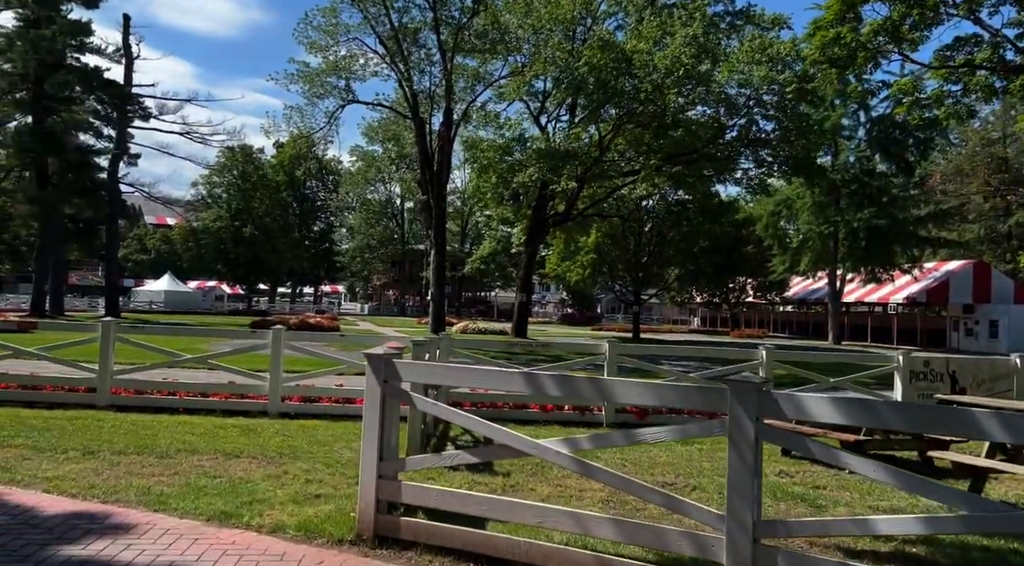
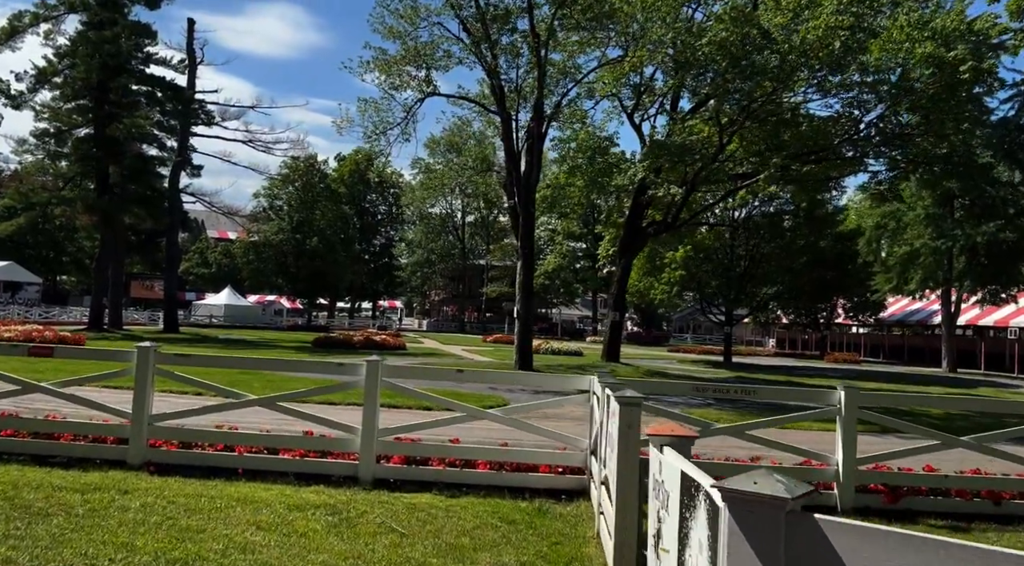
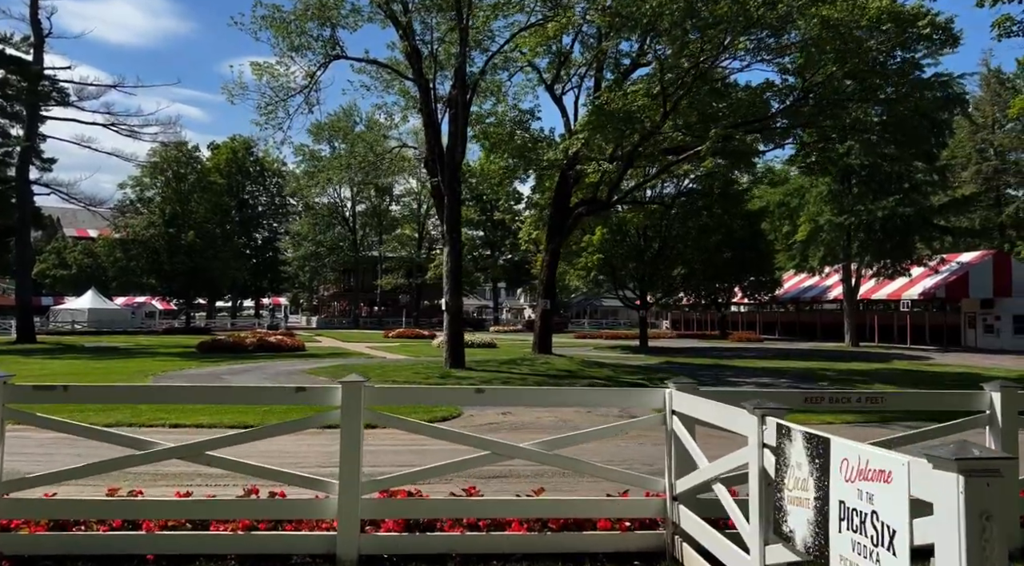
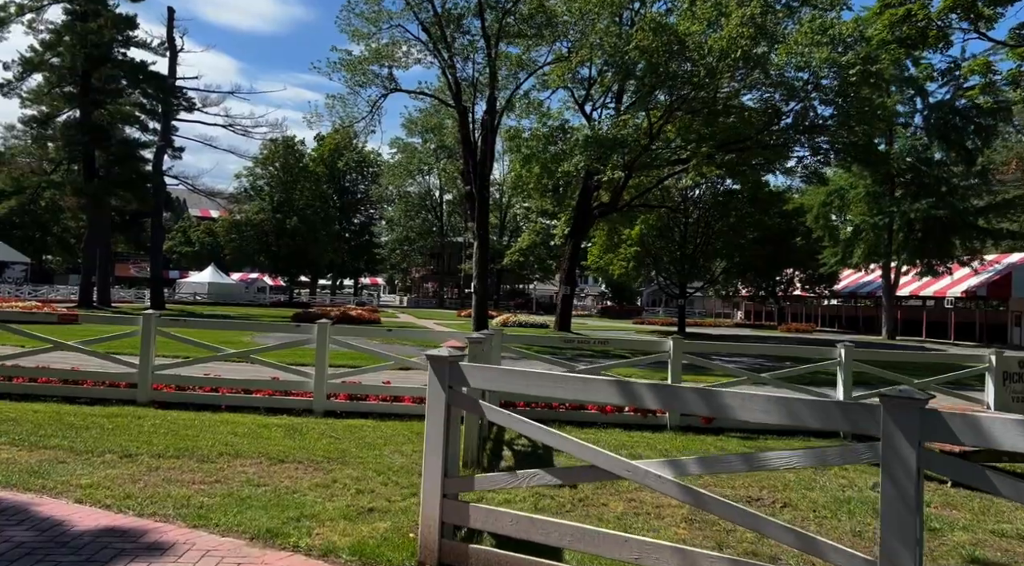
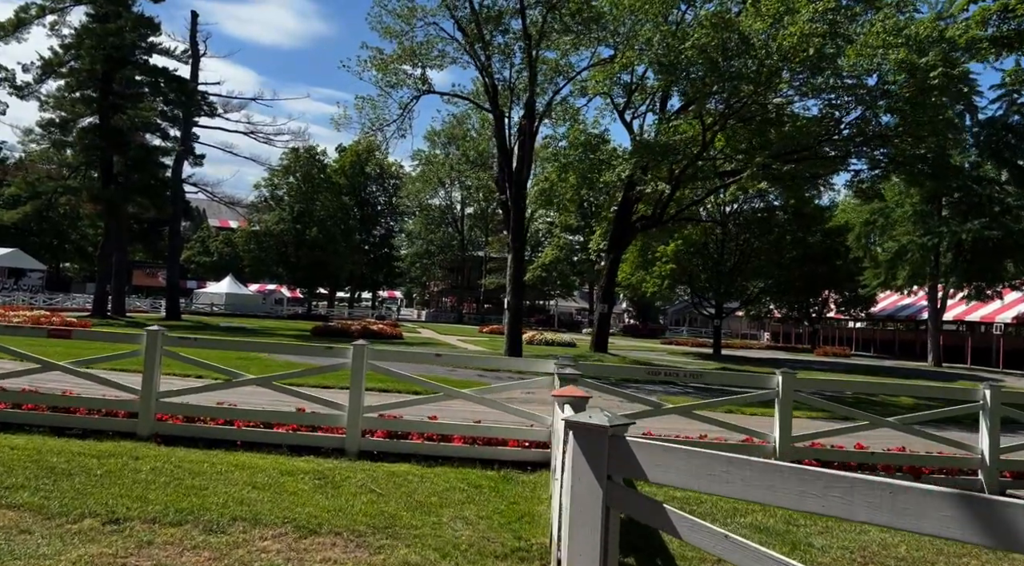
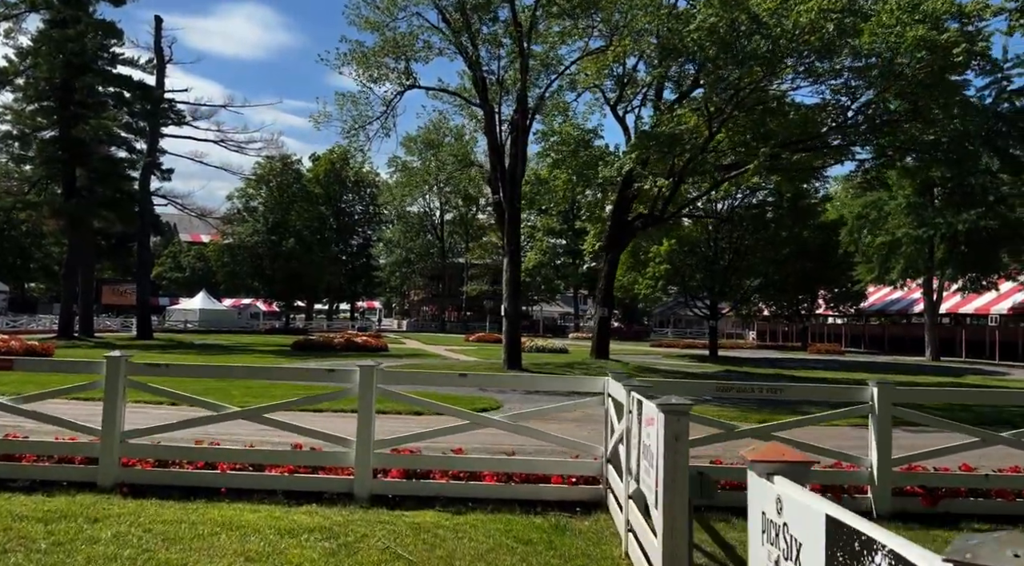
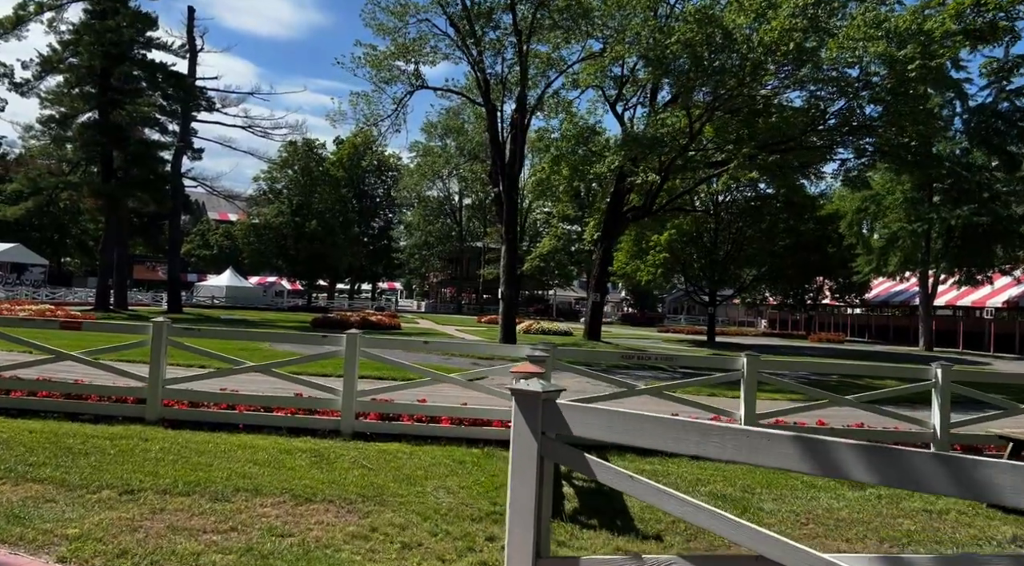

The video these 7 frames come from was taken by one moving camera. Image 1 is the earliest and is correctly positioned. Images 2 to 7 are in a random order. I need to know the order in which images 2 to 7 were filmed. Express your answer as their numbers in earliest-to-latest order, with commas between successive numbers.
4, 7, 5, 2, 6, 3
